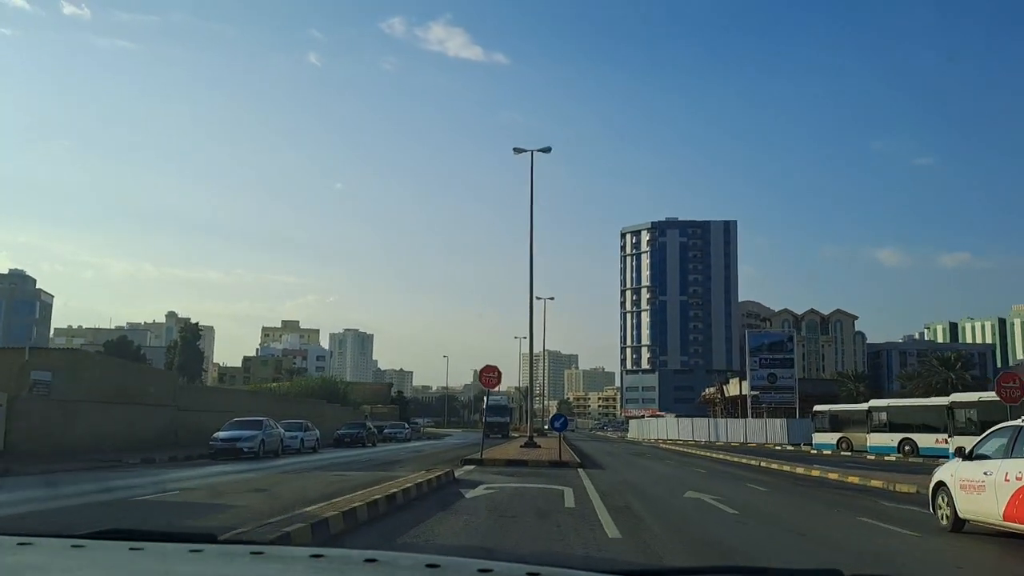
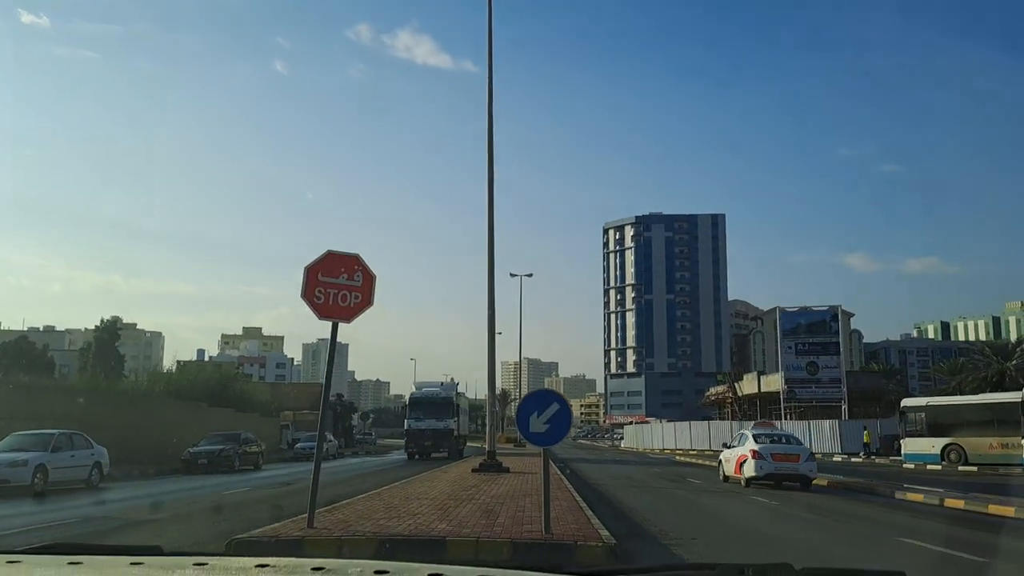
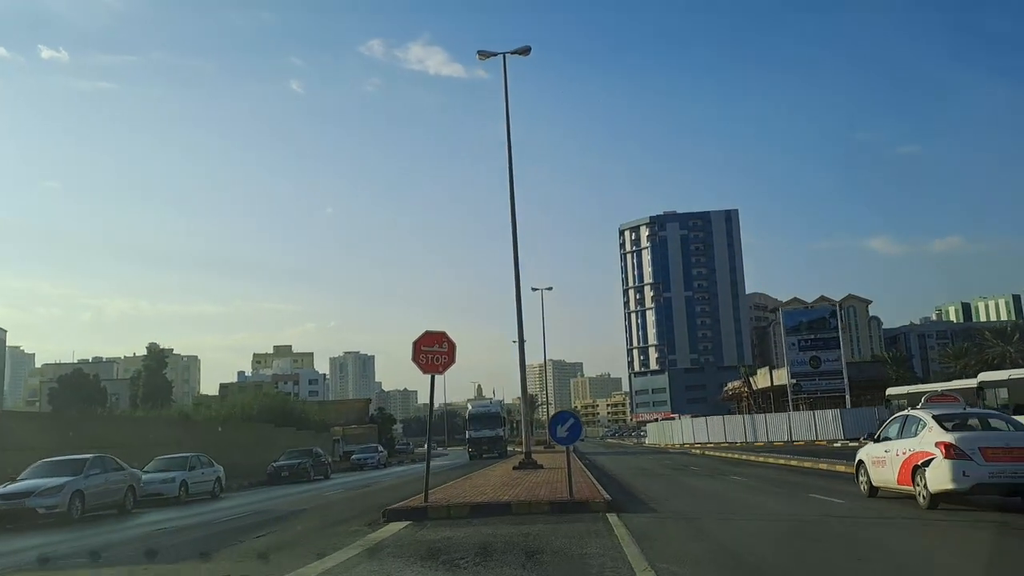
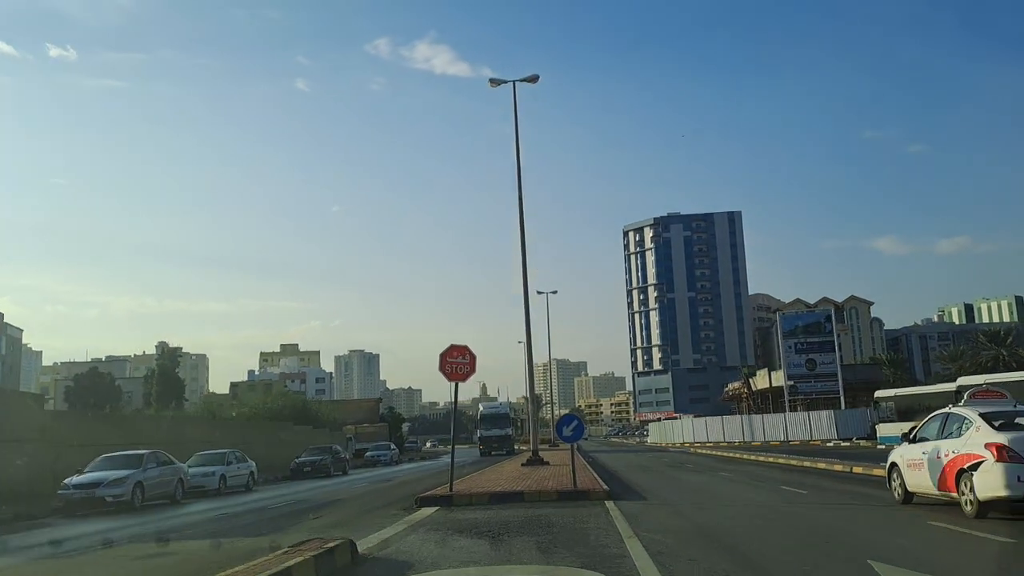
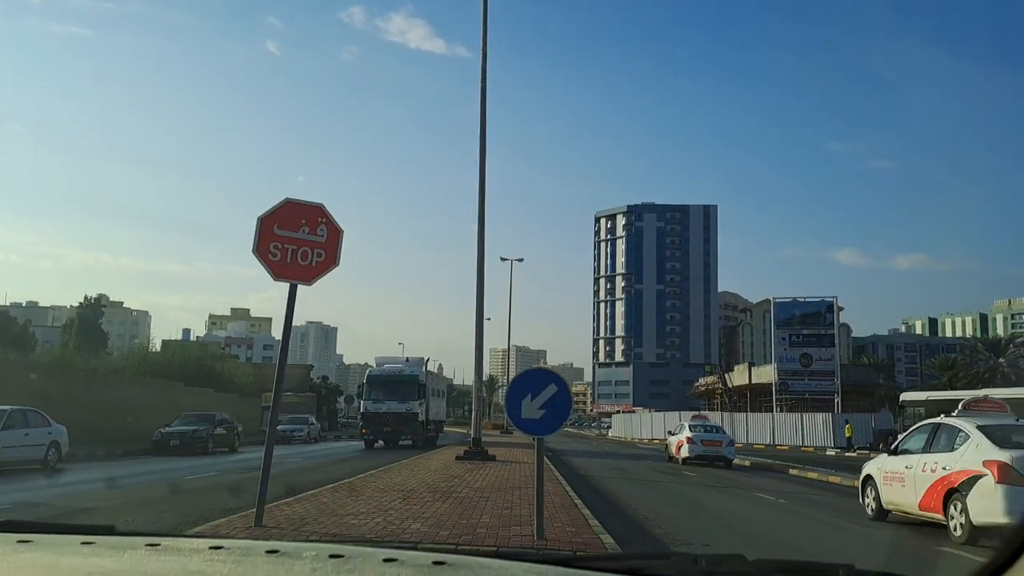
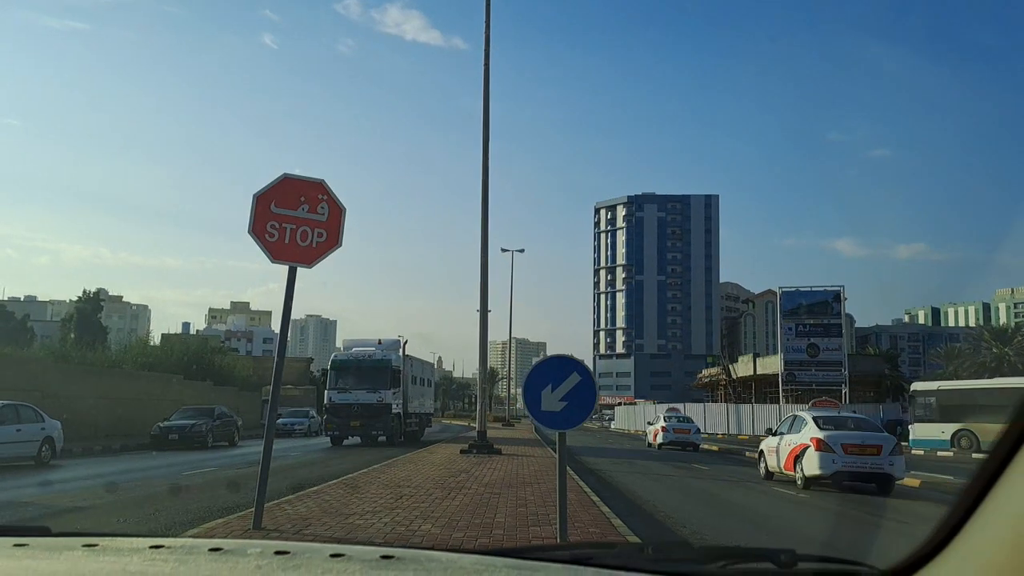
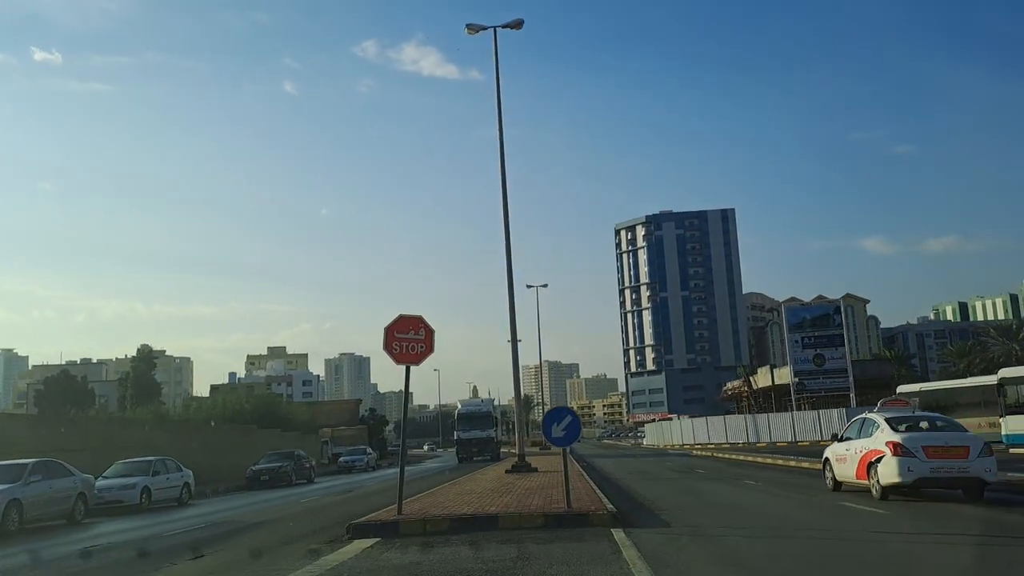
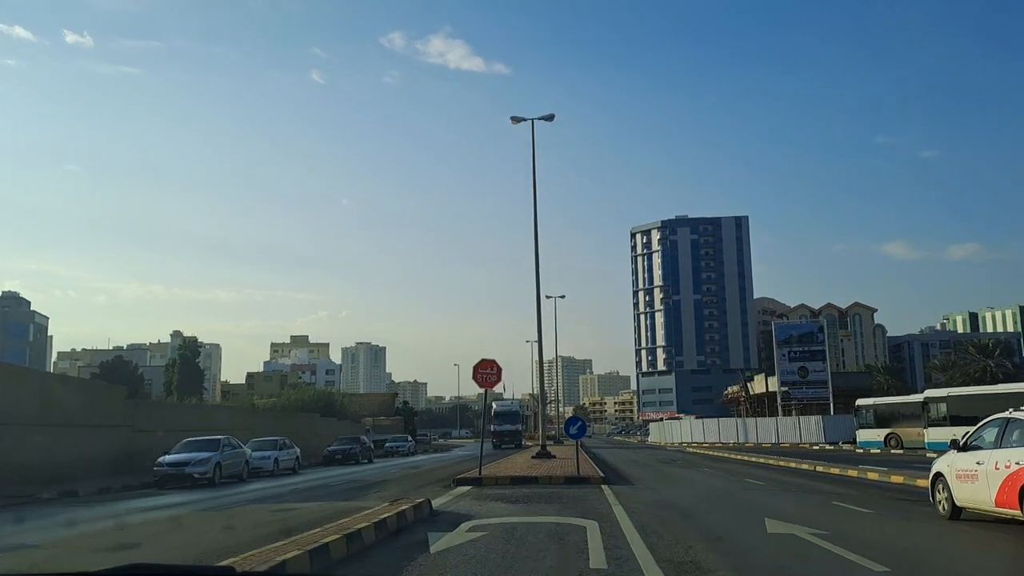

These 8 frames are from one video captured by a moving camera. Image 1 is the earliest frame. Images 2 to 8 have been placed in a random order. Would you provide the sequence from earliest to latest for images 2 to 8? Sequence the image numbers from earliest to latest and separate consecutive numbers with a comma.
8, 4, 3, 7, 2, 5, 6
